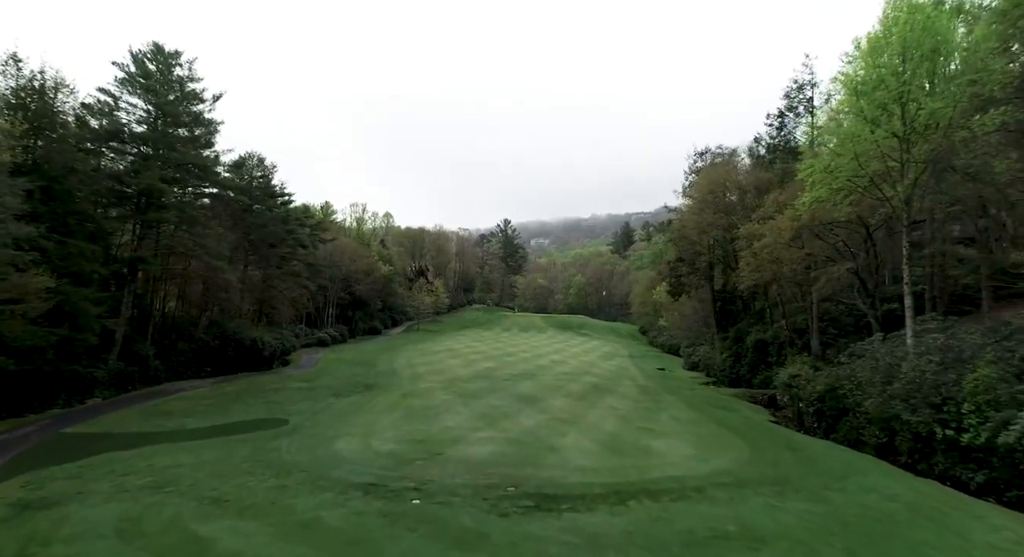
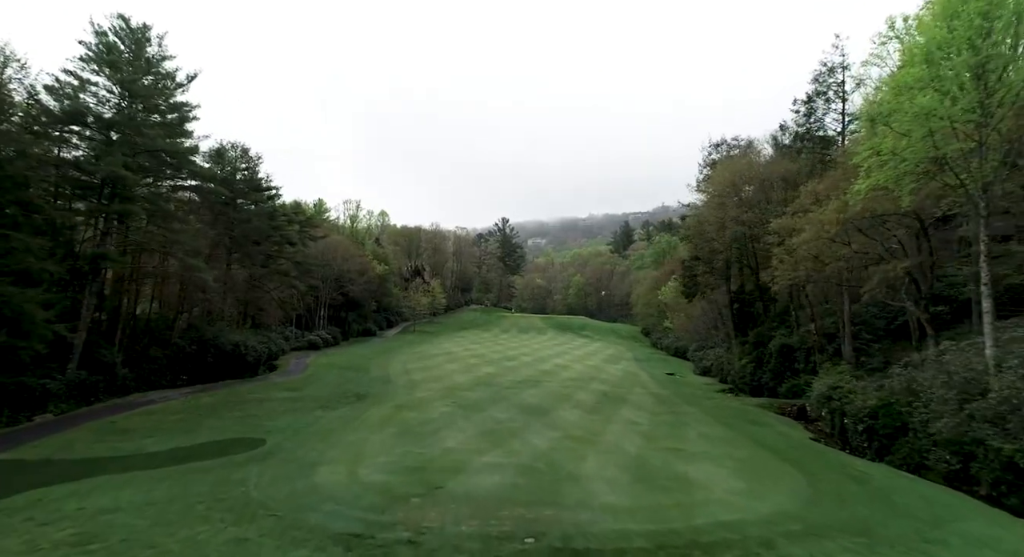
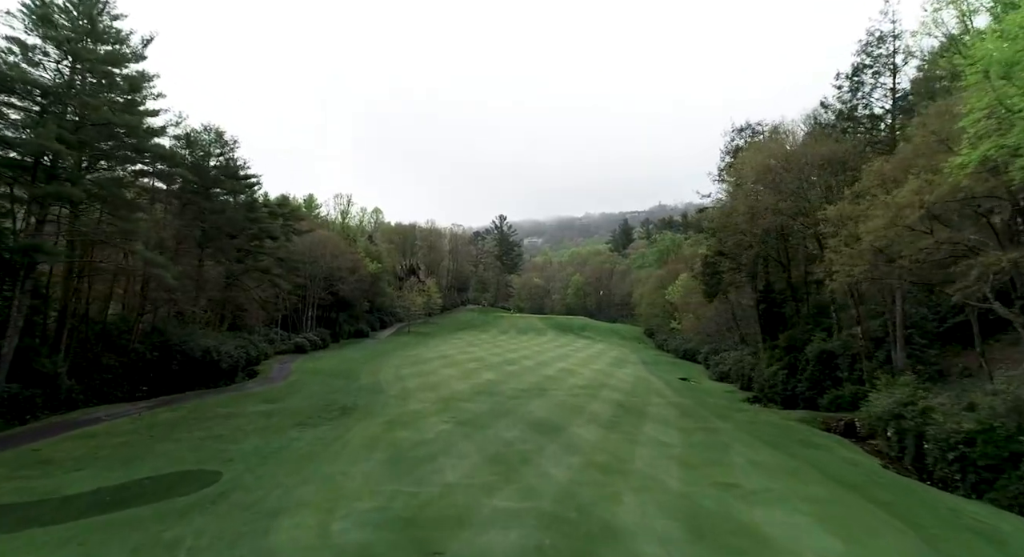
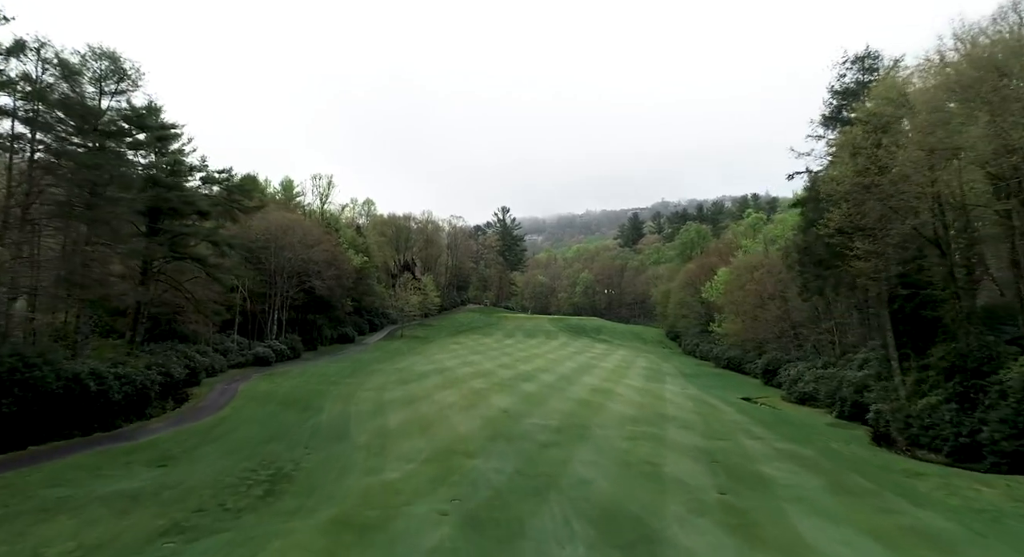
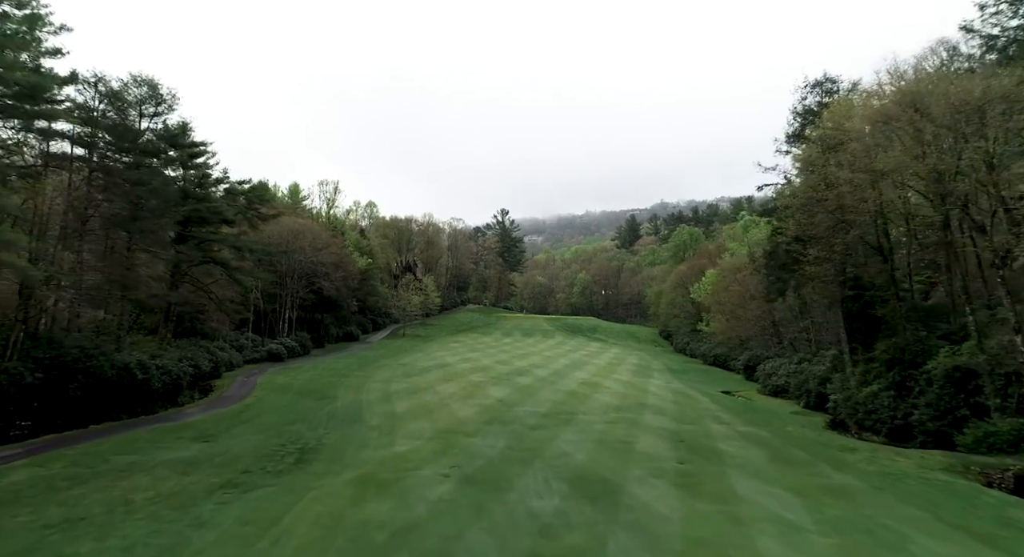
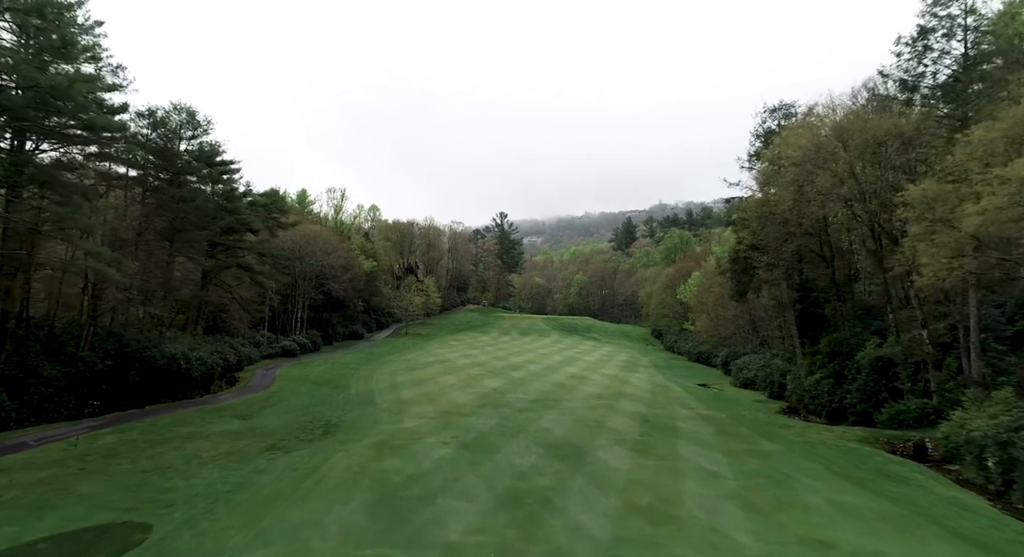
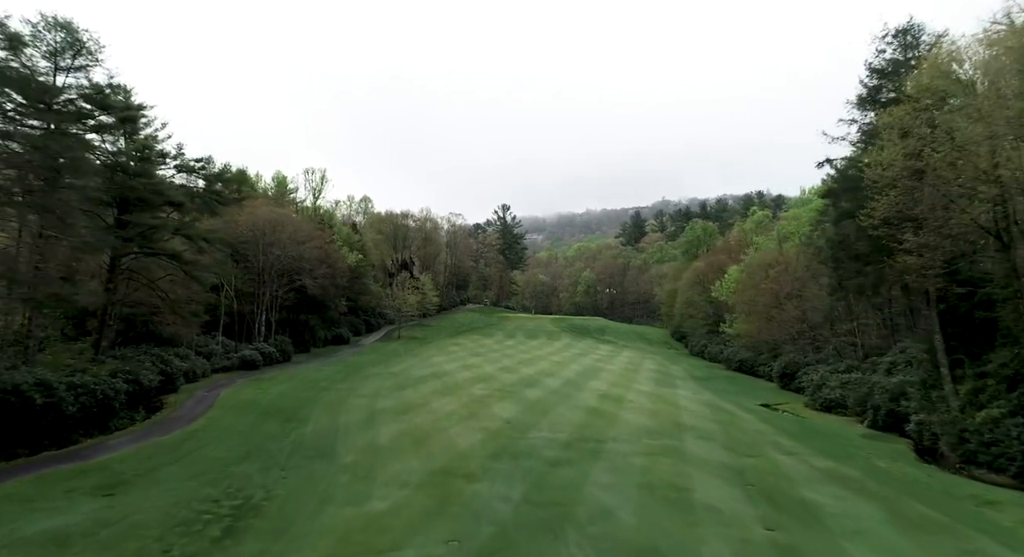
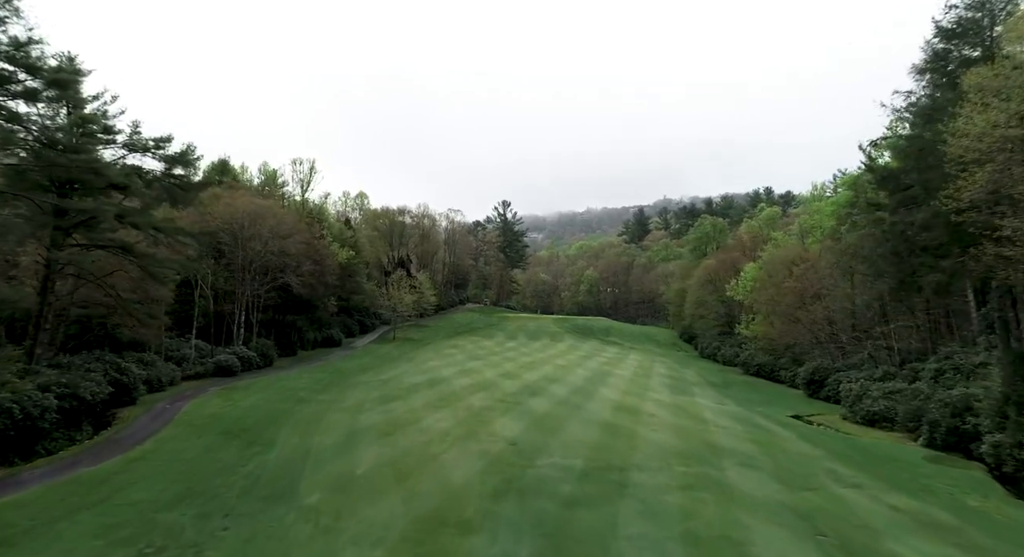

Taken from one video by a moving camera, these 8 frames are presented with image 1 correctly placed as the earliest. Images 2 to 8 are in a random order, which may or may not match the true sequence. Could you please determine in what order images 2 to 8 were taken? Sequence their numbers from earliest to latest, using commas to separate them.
2, 3, 6, 5, 4, 7, 8
